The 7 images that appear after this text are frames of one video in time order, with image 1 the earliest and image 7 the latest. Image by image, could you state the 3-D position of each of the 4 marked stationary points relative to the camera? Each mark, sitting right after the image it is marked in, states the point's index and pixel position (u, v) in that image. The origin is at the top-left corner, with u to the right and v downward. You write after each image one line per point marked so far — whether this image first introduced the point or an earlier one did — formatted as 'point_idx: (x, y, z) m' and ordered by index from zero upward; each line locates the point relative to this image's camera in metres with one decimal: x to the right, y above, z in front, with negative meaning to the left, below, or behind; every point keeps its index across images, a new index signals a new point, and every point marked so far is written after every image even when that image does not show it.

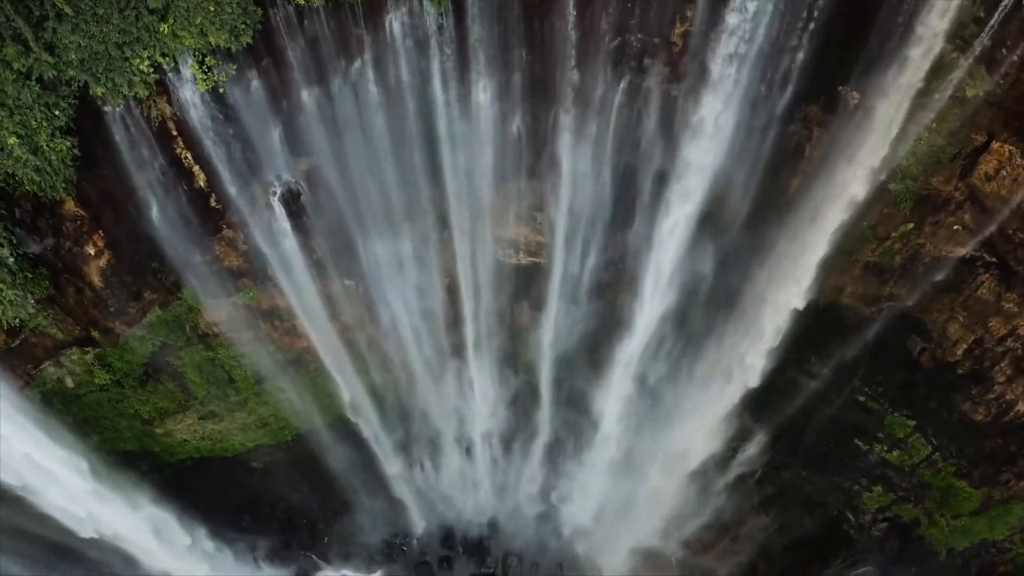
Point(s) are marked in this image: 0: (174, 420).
0: (-5.0, -2.0, +10.7) m
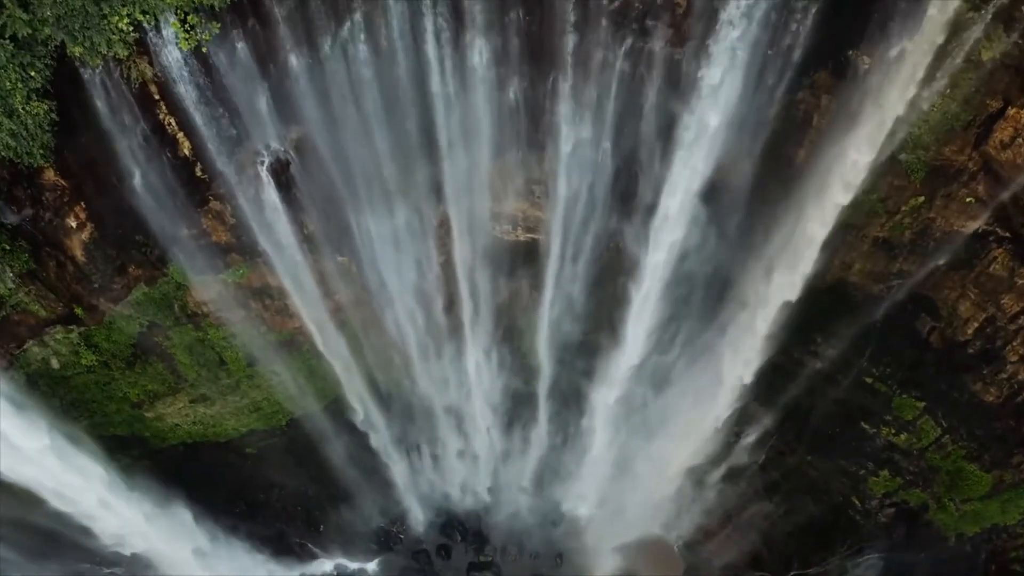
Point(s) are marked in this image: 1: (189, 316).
0: (-5.0, -1.7, +10.4) m
1: (-4.2, -0.4, +9.5) m
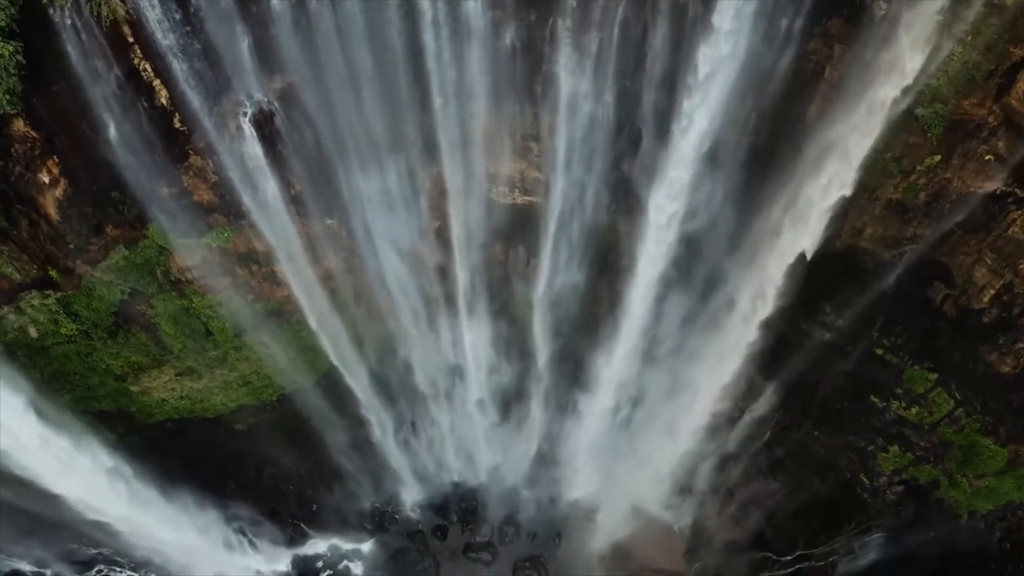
0: (-5.0, -1.2, +10.1) m
1: (-4.3, +0.1, +9.1) m
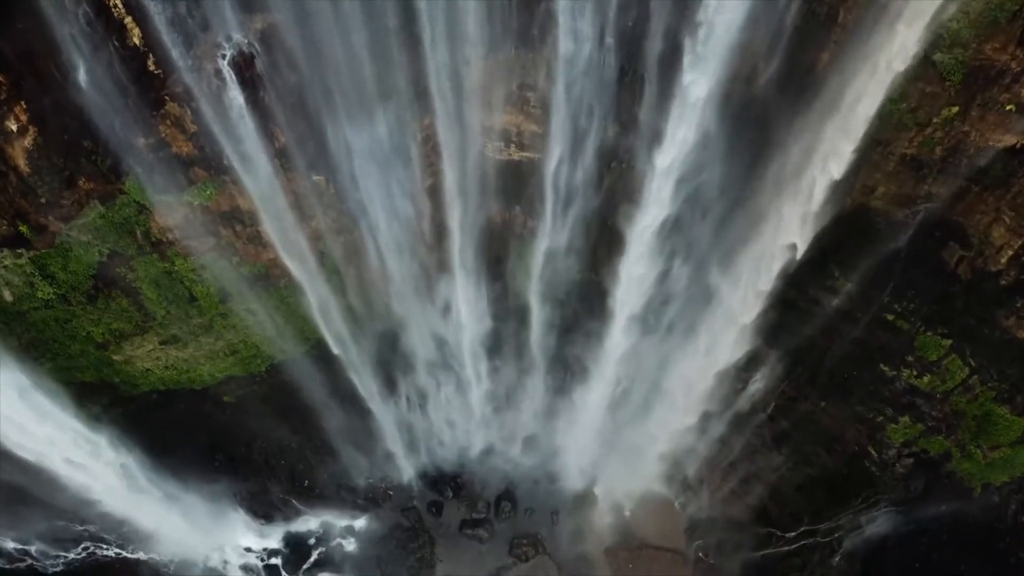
0: (-5.1, -0.8, +9.7) m
1: (-4.3, +0.5, +8.7) m
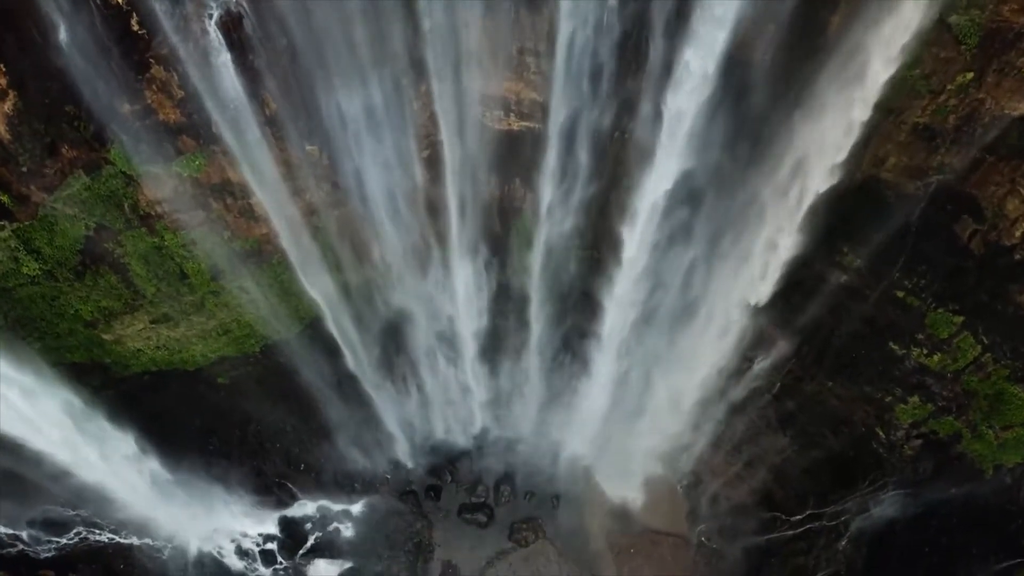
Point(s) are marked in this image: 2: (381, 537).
0: (-5.1, -0.5, +9.4) m
1: (-4.3, +0.8, +8.5) m
2: (-2.0, -3.9, +11.3) m
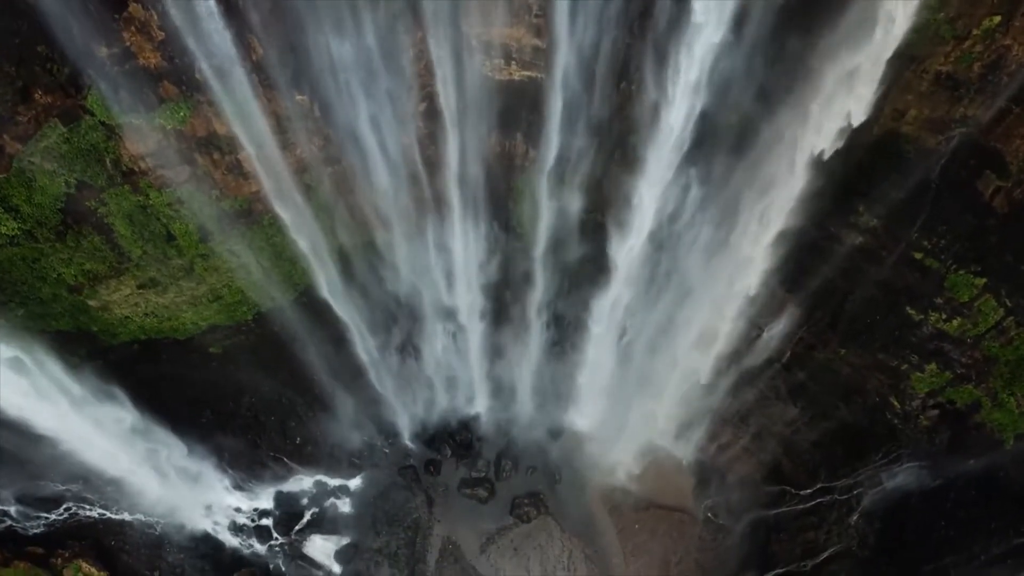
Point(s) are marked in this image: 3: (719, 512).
0: (-5.1, 0.0, +9.1) m
1: (-4.3, +1.3, +8.1) m
2: (-2.0, -3.4, +11.0) m
3: (+3.2, -3.4, +11.1) m
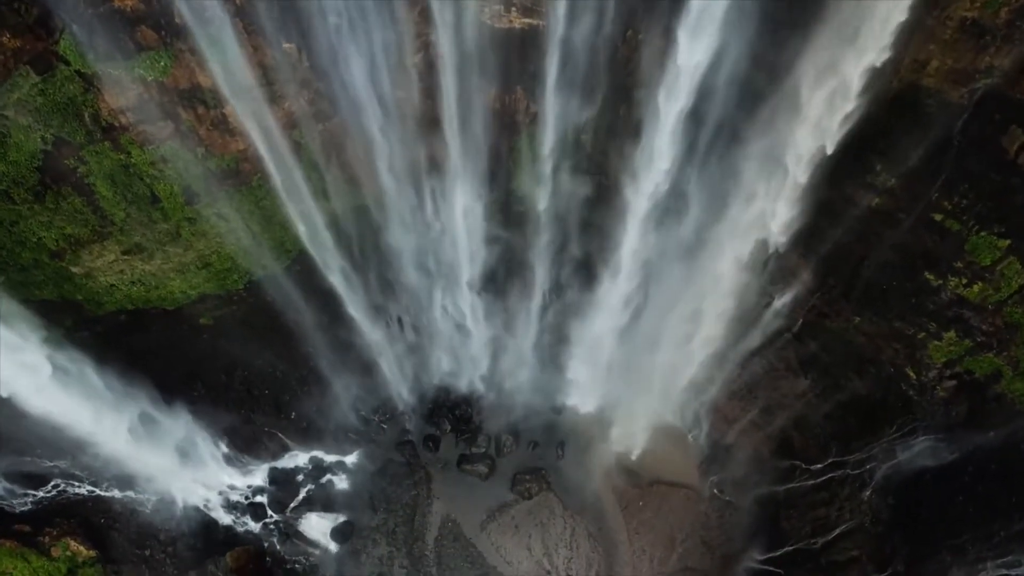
0: (-5.1, +0.4, +8.7) m
1: (-4.3, +1.6, +7.7) m
2: (-2.0, -2.9, +10.7) m
3: (+3.2, -2.9, +10.8) m
